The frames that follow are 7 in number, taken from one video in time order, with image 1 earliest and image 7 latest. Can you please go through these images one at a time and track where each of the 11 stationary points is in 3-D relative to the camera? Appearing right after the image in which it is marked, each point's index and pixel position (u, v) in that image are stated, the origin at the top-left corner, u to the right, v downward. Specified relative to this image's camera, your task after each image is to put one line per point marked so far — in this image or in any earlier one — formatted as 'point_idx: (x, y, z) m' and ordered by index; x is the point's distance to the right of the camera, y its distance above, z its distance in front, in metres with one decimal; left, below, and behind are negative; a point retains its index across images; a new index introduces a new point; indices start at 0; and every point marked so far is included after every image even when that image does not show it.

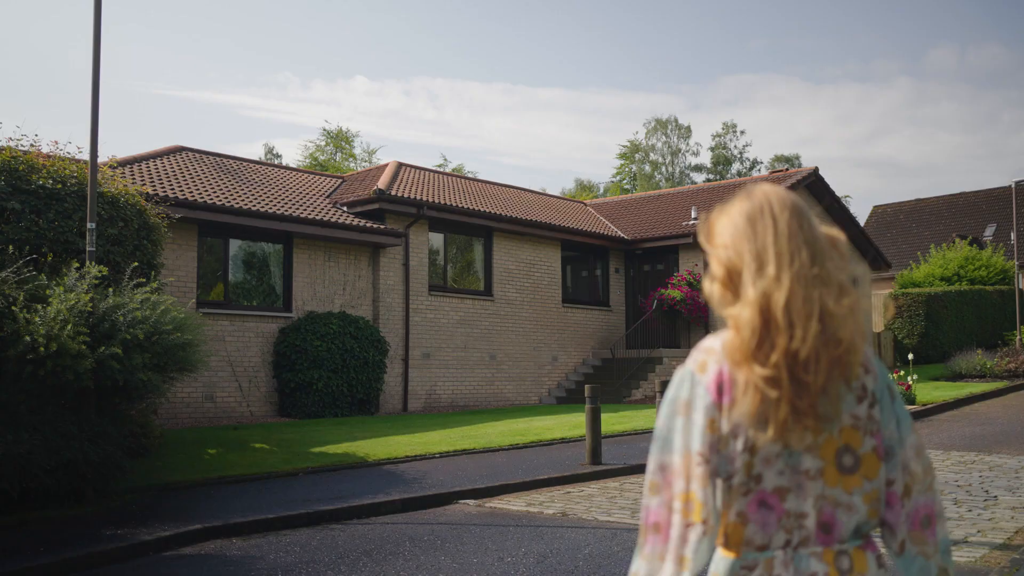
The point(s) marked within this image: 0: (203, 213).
0: (-5.4, +1.3, +16.2) m
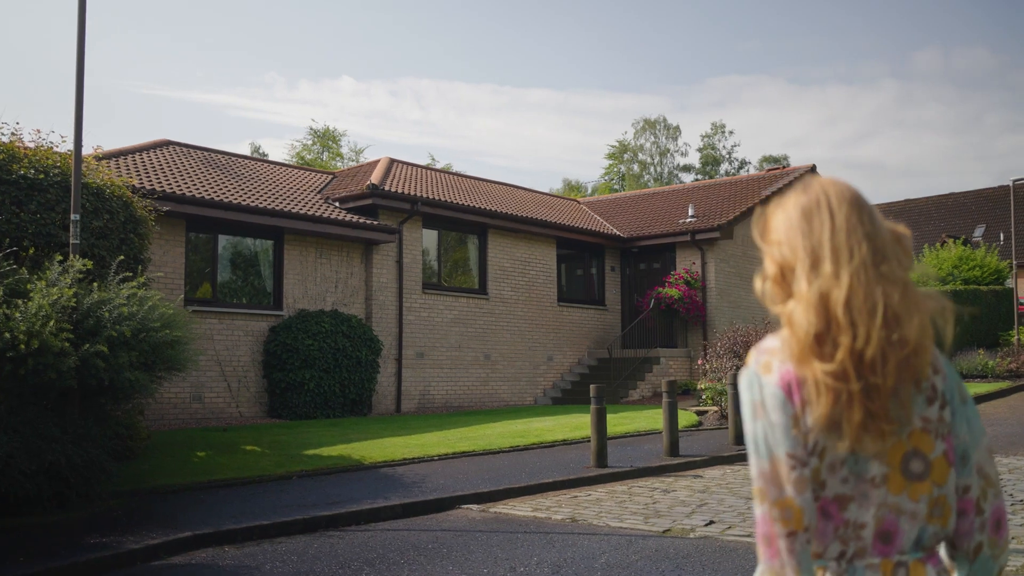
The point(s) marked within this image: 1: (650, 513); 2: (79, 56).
0: (-5.5, +1.4, +15.7) m
1: (+1.3, -2.1, +8.7) m
2: (-5.8, +3.1, +12.3) m
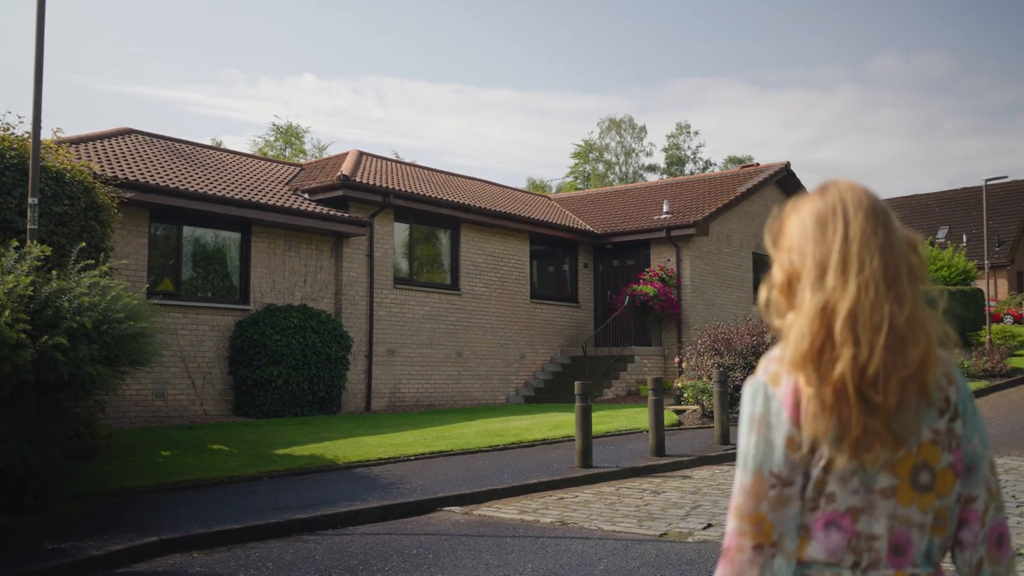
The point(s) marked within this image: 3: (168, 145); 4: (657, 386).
0: (-5.9, +1.5, +15.1) m
1: (+1.2, -2.1, +8.3) m
2: (-6.0, +3.2, +11.6) m
3: (-7.2, +3.0, +19.2) m
4: (+1.8, -1.2, +11.3) m
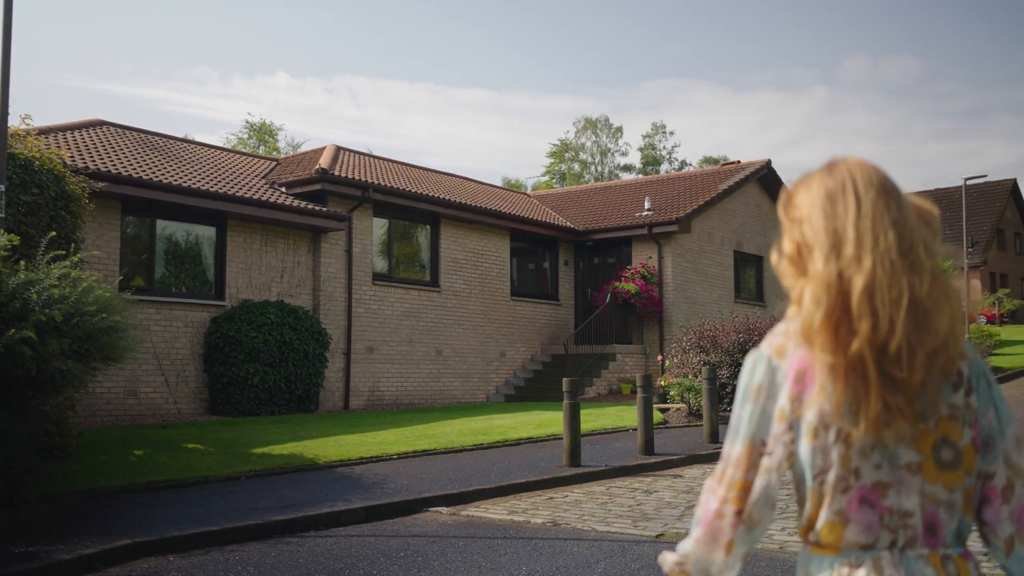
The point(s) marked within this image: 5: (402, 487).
0: (-6.1, +1.6, +14.6) m
1: (+1.1, -2.0, +8.1) m
2: (-6.2, +3.3, +11.2) m
3: (-7.6, +3.1, +18.7) m
4: (+1.6, -1.1, +11.0) m
5: (-1.1, -2.1, +9.5) m
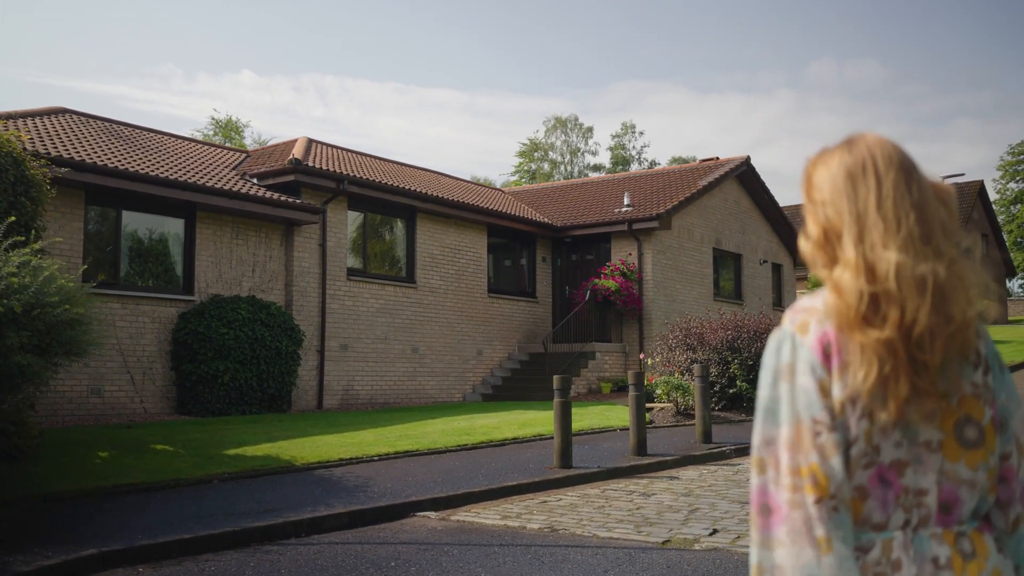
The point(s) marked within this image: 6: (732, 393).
0: (-6.4, +1.7, +13.9) m
1: (+1.1, -1.9, +7.6) m
2: (-6.3, +3.4, +10.5) m
3: (-8.0, +3.2, +18.0) m
4: (+1.5, -1.1, +10.6) m
5: (-1.2, -2.0, +9.0) m
6: (+3.6, -1.7, +14.9) m
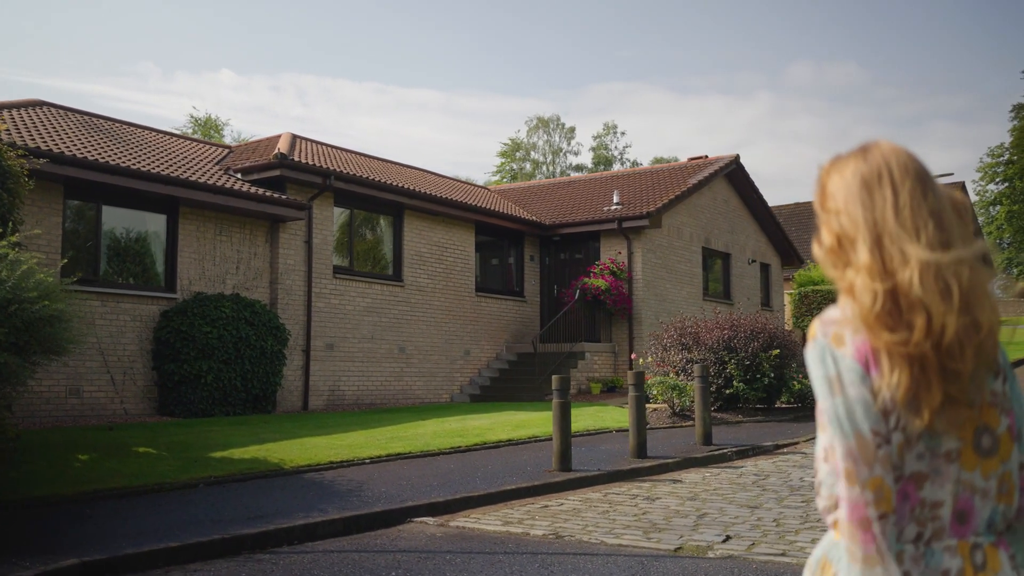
0: (-6.5, +1.7, +13.5) m
1: (+1.1, -1.9, +7.3) m
2: (-6.3, +3.5, +10.0) m
3: (-8.1, +3.2, +17.5) m
4: (+1.4, -1.1, +10.3) m
5: (-1.2, -1.9, +8.6) m
6: (+3.4, -1.7, +14.6) m
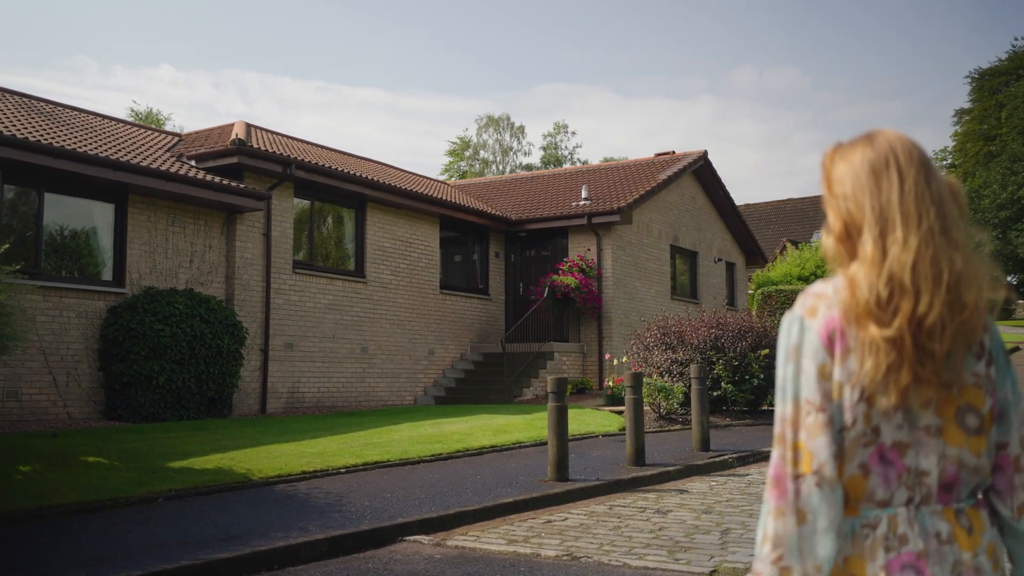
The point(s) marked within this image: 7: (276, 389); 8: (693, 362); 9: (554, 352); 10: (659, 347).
0: (-6.8, +1.8, +12.3) m
1: (+1.1, -1.9, +6.7) m
2: (-6.4, +3.6, +8.9) m
3: (-8.6, +3.3, +16.2) m
4: (+1.3, -1.0, +9.7) m
5: (-1.2, -1.9, +7.8) m
6: (+3.1, -1.6, +14.1) m
7: (-4.2, -1.8, +16.4) m
8: (+2.7, -1.1, +14.0) m
9: (+0.9, -1.4, +20.0) m
10: (+2.2, -0.9, +14.4) m
